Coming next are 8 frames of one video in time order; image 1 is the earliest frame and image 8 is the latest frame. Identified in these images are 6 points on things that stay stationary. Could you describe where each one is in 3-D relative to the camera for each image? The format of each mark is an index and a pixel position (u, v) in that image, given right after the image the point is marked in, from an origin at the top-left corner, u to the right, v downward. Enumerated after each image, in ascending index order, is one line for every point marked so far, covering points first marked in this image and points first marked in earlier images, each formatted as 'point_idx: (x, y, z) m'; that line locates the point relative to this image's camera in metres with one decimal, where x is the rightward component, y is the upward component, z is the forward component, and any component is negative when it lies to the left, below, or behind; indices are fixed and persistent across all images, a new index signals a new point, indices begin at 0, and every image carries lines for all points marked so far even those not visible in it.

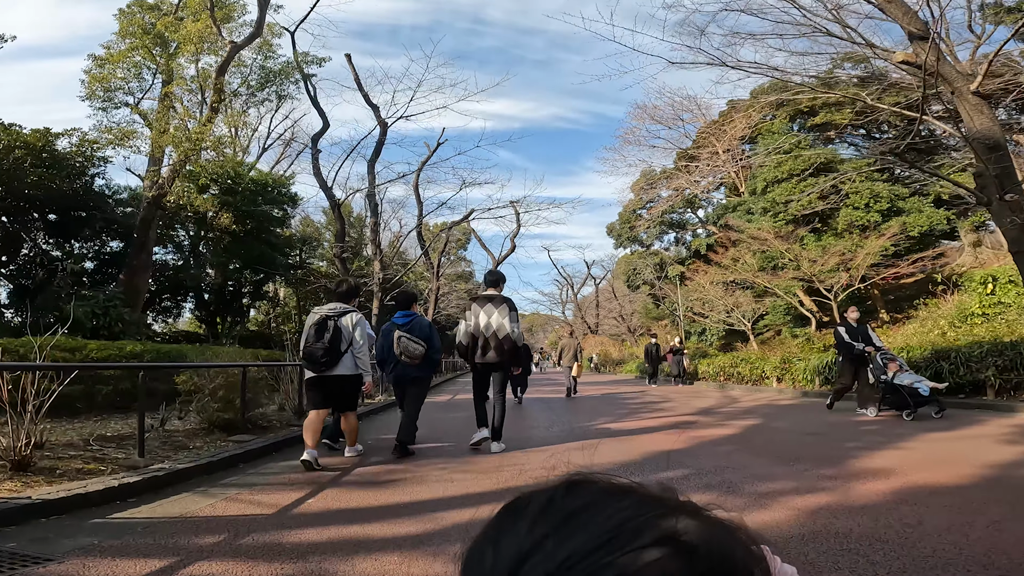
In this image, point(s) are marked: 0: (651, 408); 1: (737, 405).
0: (+2.1, -1.8, +10.1) m
1: (+3.5, -1.8, +10.2) m
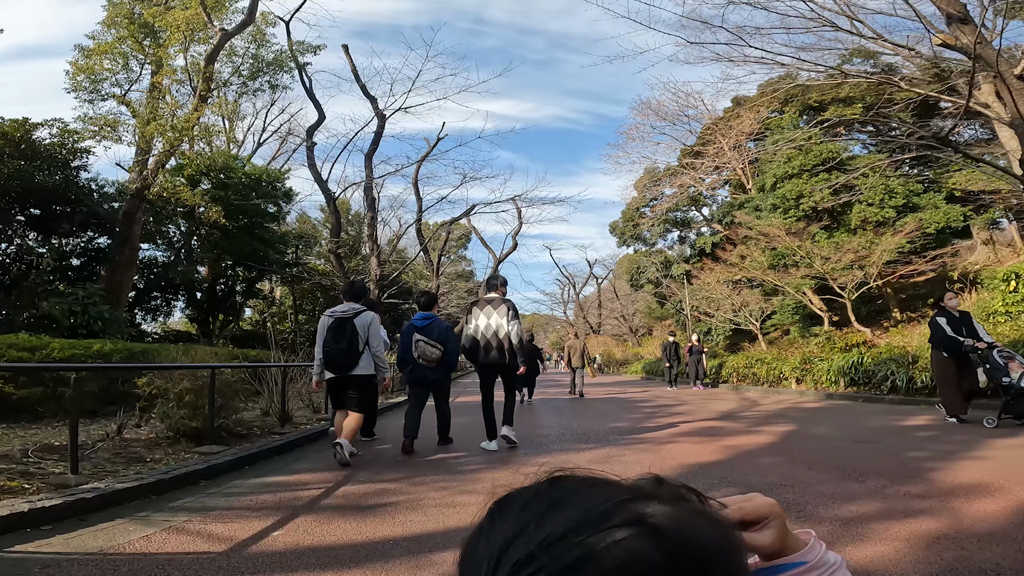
0: (+2.2, -1.7, +9.4) m
1: (+3.5, -1.7, +9.5) m
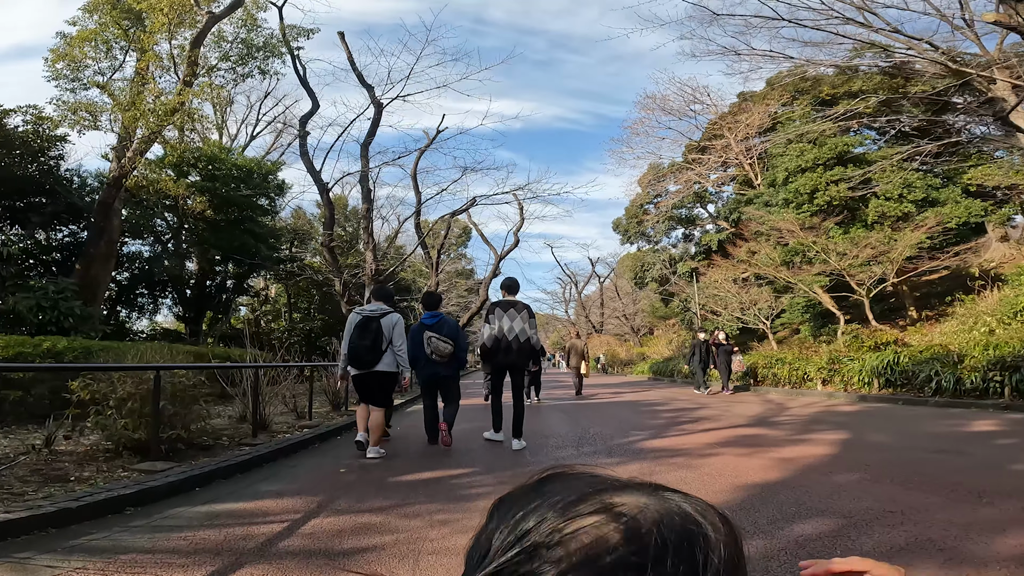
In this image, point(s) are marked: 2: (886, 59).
0: (+2.3, -1.6, +8.5) m
1: (+3.6, -1.6, +8.6) m
2: (+7.2, +4.3, +13.0) m
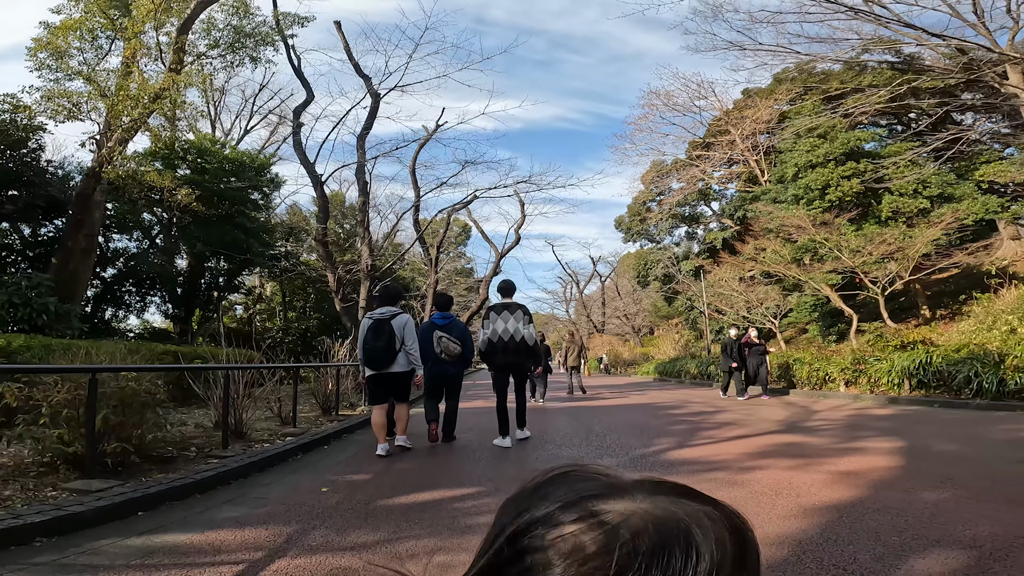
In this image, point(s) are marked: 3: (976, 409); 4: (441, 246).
0: (+2.3, -1.5, +7.8) m
1: (+3.7, -1.5, +7.9) m
2: (+7.3, +4.4, +12.3) m
3: (+5.5, -1.4, +7.9) m
4: (-2.1, +1.2, +19.4) m
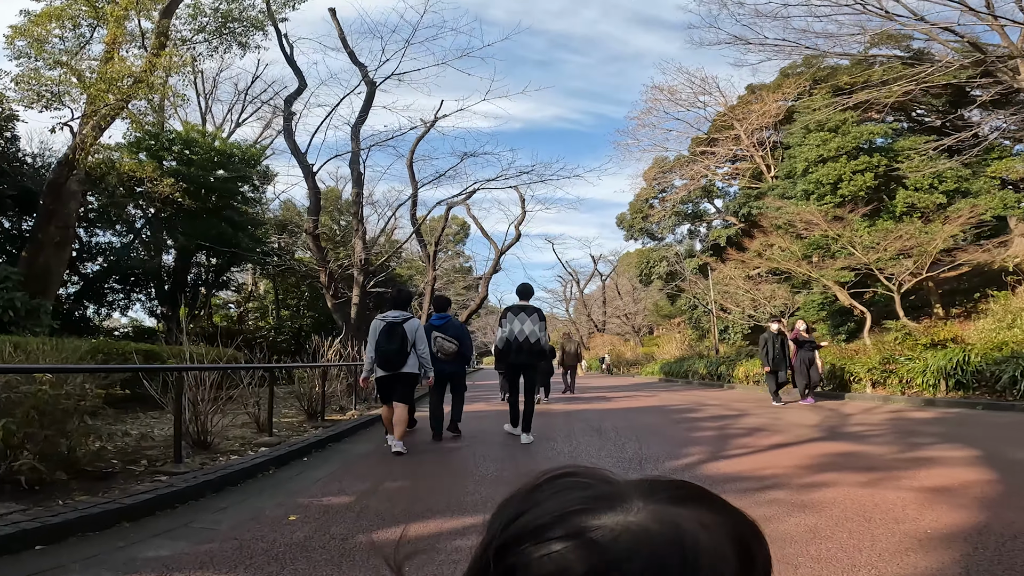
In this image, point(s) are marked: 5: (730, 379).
0: (+2.4, -1.4, +7.1) m
1: (+3.7, -1.4, +7.2) m
2: (+7.3, +4.5, +11.6) m
3: (+5.5, -1.3, +7.2) m
4: (-2.0, +1.3, +18.7) m
5: (+5.1, -2.2, +15.8) m
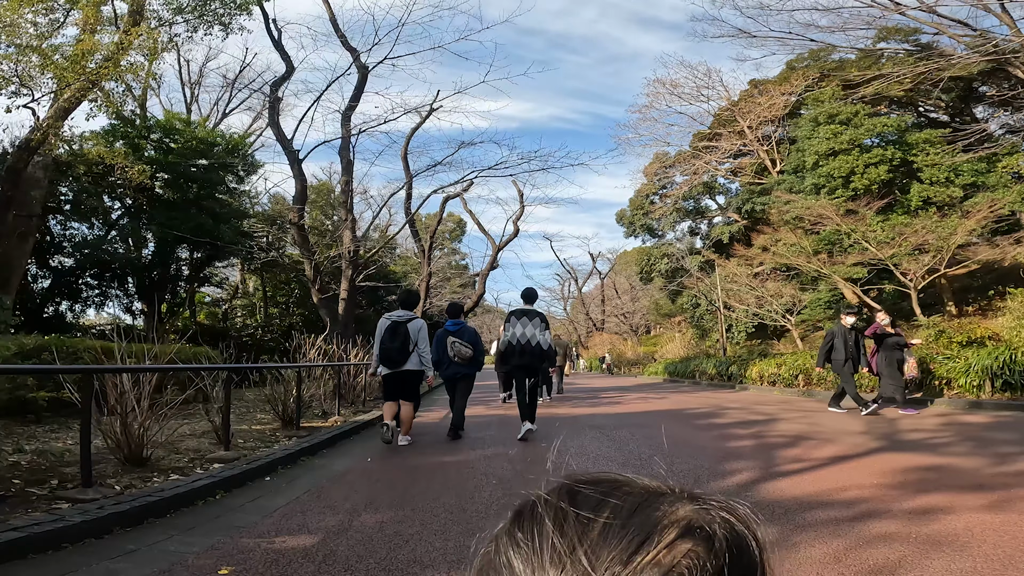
0: (+2.4, -1.3, +6.3) m
1: (+3.8, -1.3, +6.4) m
2: (+7.4, +4.6, +10.8) m
3: (+5.6, -1.2, +6.4) m
4: (-2.1, +1.4, +17.8) m
5: (+5.1, -2.1, +15.0) m
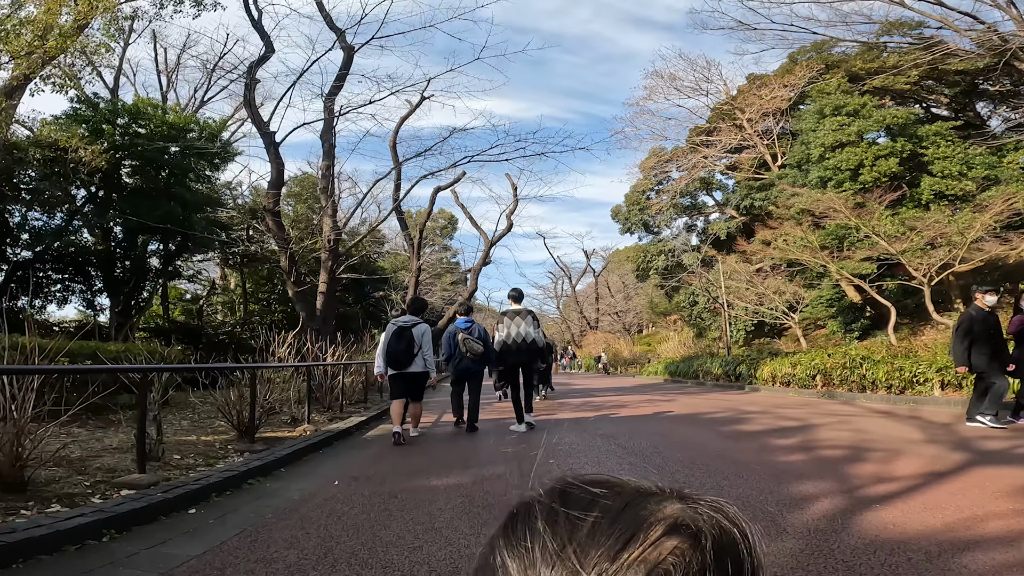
0: (+2.4, -1.2, +5.4) m
1: (+3.8, -1.2, +5.5) m
2: (+7.3, +4.7, +10.0) m
3: (+5.6, -1.1, +5.5) m
4: (-2.2, +1.5, +16.9) m
5: (+5.0, -2.0, +14.2) m
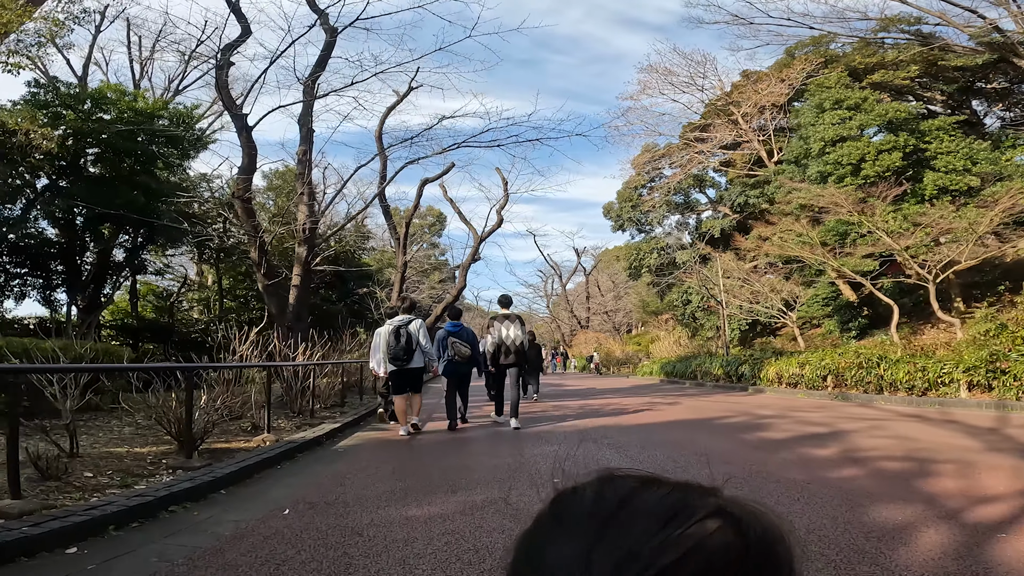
0: (+2.4, -1.1, +4.7) m
1: (+3.7, -1.1, +4.8) m
2: (+7.2, +4.8, +9.3) m
3: (+5.5, -1.0, +4.9) m
4: (-2.4, +1.6, +16.1) m
5: (+4.8, -1.9, +13.5) m
